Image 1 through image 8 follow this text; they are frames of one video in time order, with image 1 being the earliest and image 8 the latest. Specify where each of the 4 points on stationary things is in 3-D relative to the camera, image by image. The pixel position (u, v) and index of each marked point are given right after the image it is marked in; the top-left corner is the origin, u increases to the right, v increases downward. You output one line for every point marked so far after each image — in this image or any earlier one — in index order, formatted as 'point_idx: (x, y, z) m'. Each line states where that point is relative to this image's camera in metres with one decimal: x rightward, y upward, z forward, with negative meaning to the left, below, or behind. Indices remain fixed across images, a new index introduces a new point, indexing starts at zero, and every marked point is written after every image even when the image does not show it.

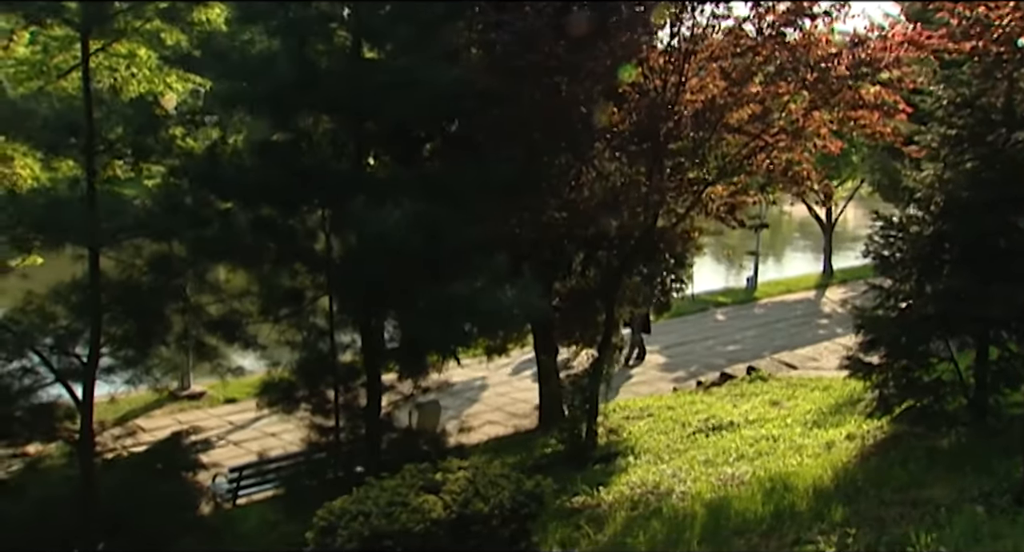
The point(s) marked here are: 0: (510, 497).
0: (0.0, -0.9, +3.4) m
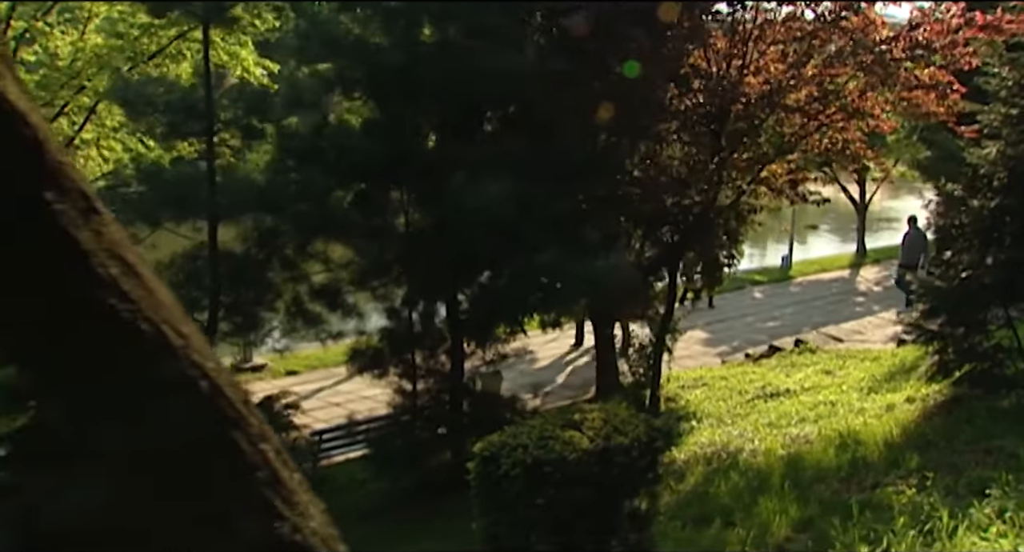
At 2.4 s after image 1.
0: (+0.6, -0.7, +3.8) m
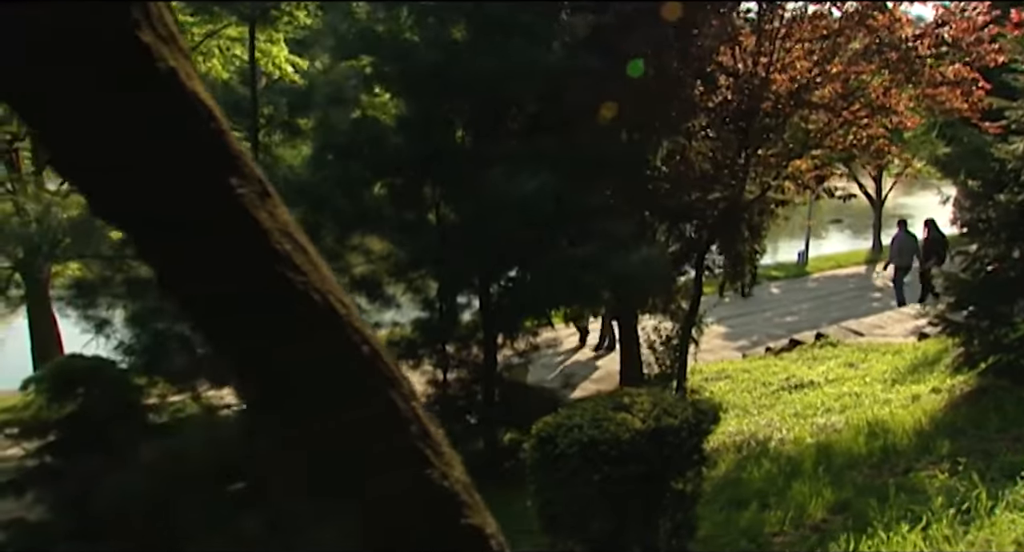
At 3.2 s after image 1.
0: (+0.8, -0.7, +4.0) m
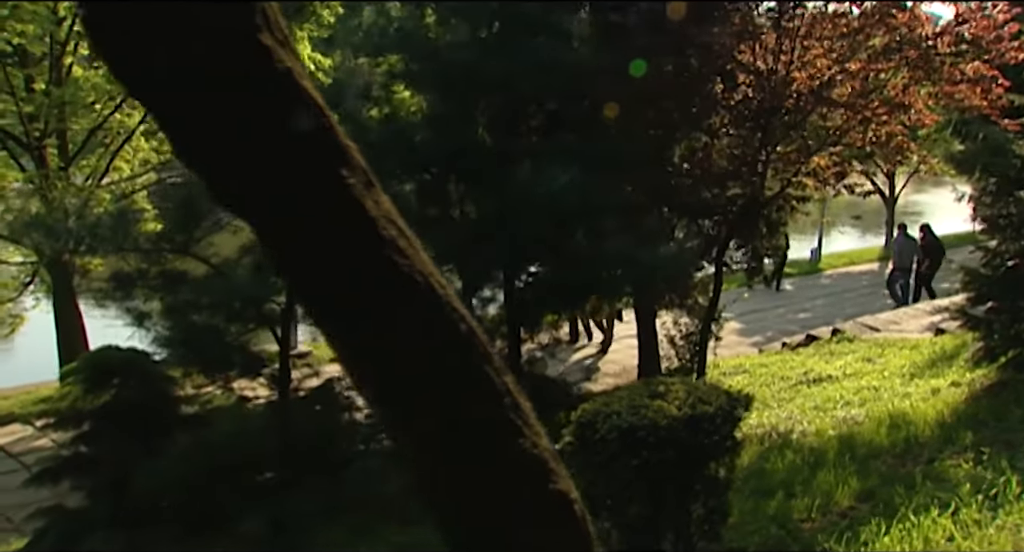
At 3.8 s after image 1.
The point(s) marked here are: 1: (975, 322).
0: (+1.0, -0.6, +4.1) m
1: (+4.4, -0.4, +8.1) m
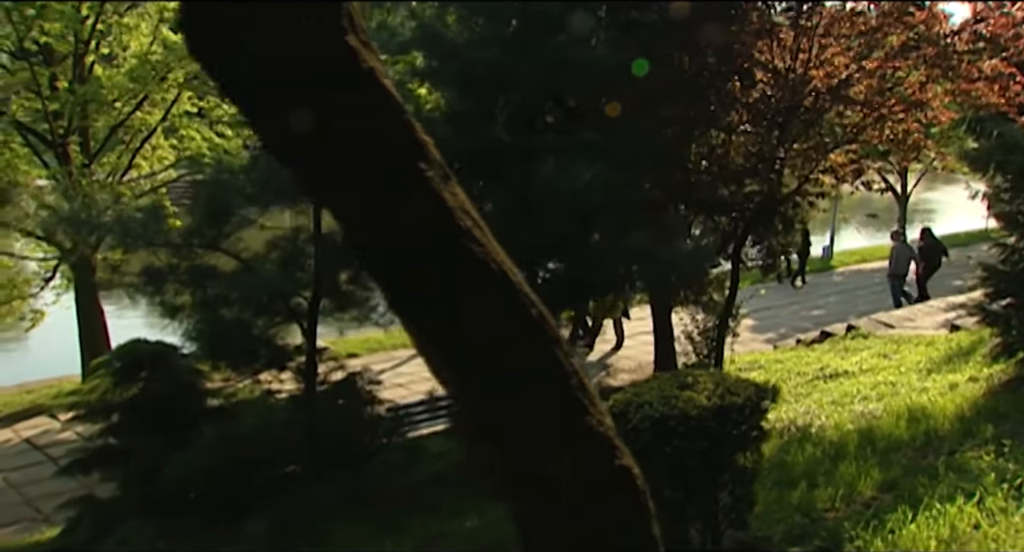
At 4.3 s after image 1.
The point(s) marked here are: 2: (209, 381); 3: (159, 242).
0: (+1.2, -0.6, +4.2) m
1: (+4.6, -0.4, +8.1) m
2: (-2.6, -0.9, +7.2) m
3: (-2.7, +0.3, +6.6) m
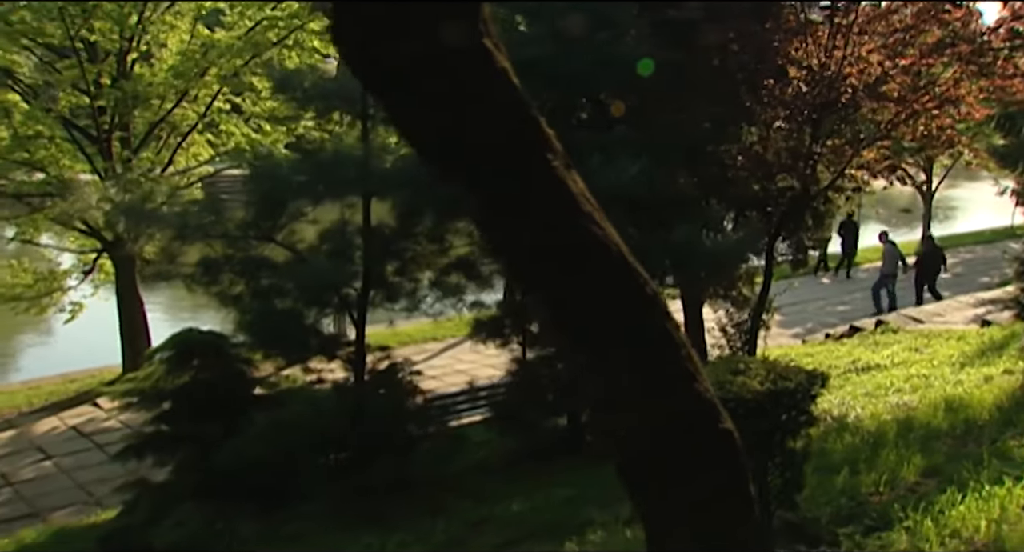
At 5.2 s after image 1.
0: (+1.5, -0.5, +4.4) m
1: (+4.9, -0.3, +8.2) m
2: (-2.2, -0.8, +7.4) m
3: (-2.4, +0.3, +6.8) m
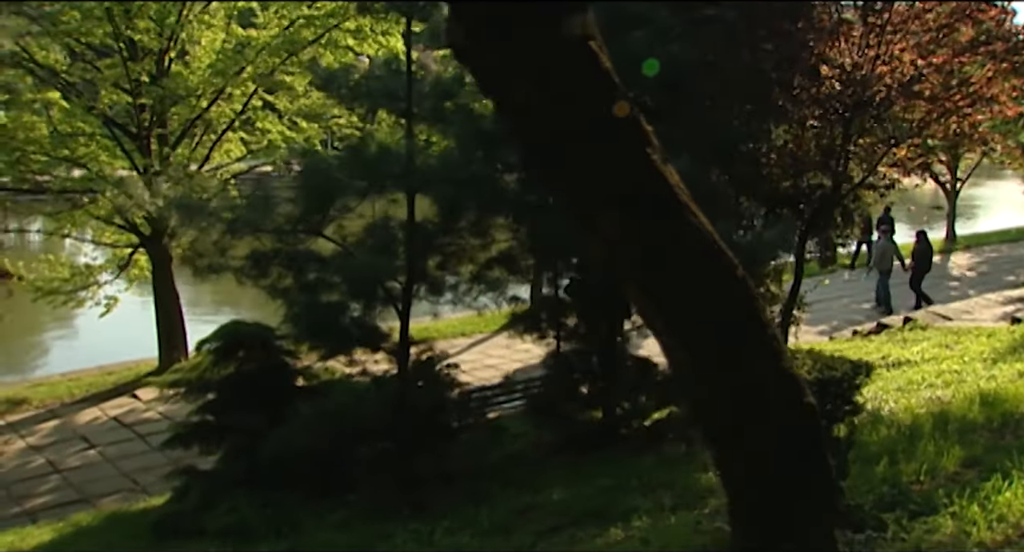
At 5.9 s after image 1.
0: (+1.8, -0.5, +4.5) m
1: (+5.3, -0.3, +8.3) m
2: (-1.9, -0.7, +7.6) m
3: (-2.1, +0.4, +7.0) m
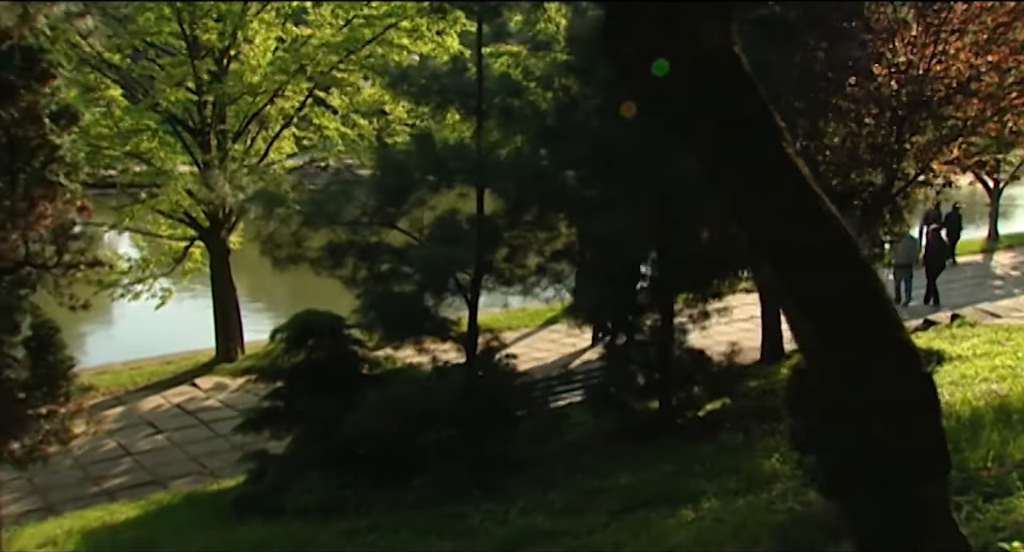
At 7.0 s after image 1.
0: (+2.3, -0.5, +4.7) m
1: (+5.9, -0.3, +8.4) m
2: (-1.3, -0.7, +7.9) m
3: (-1.5, +0.5, +7.3) m
